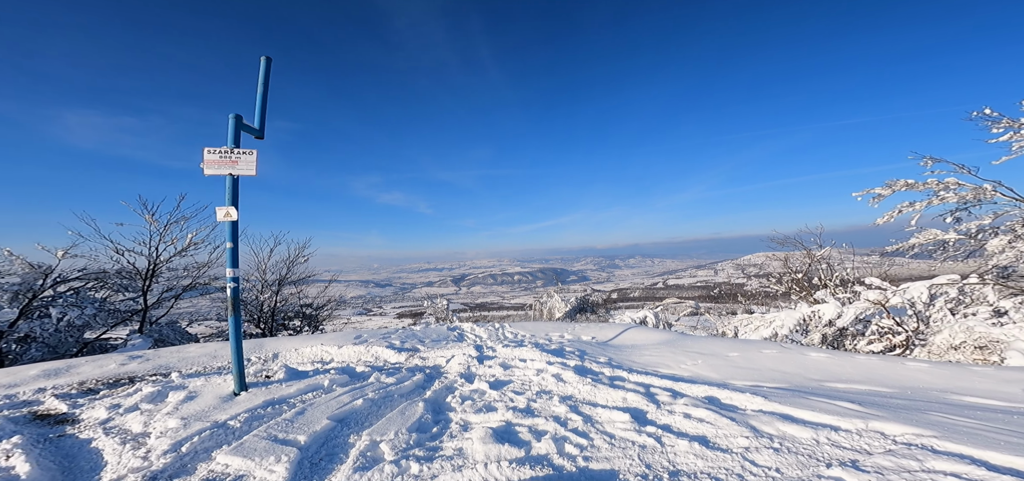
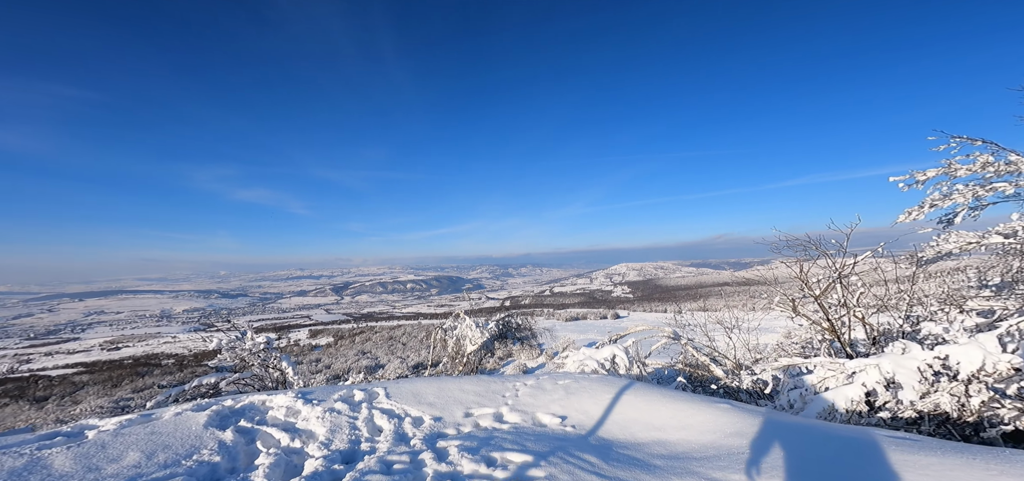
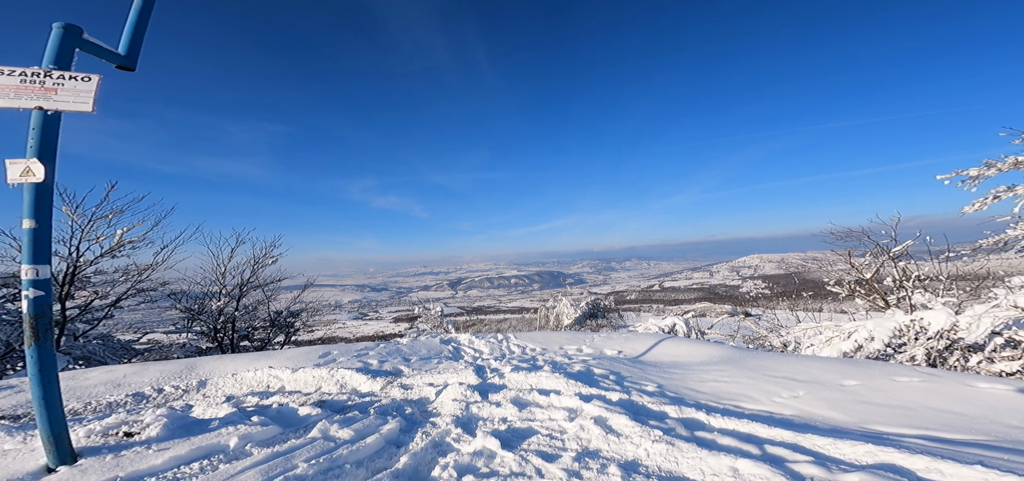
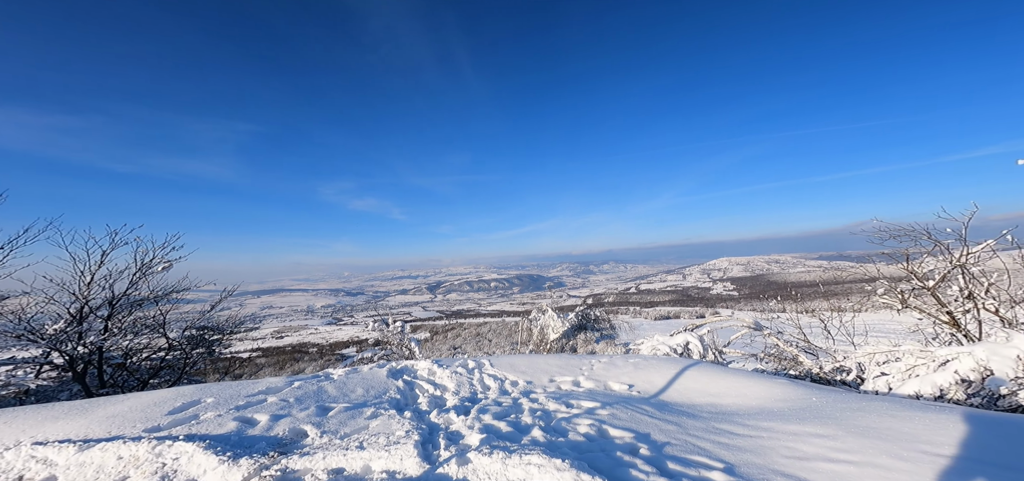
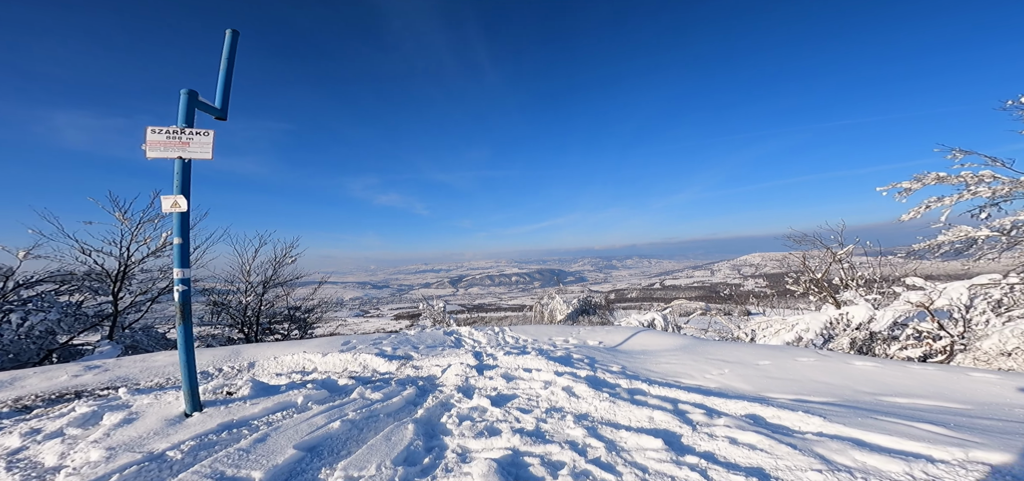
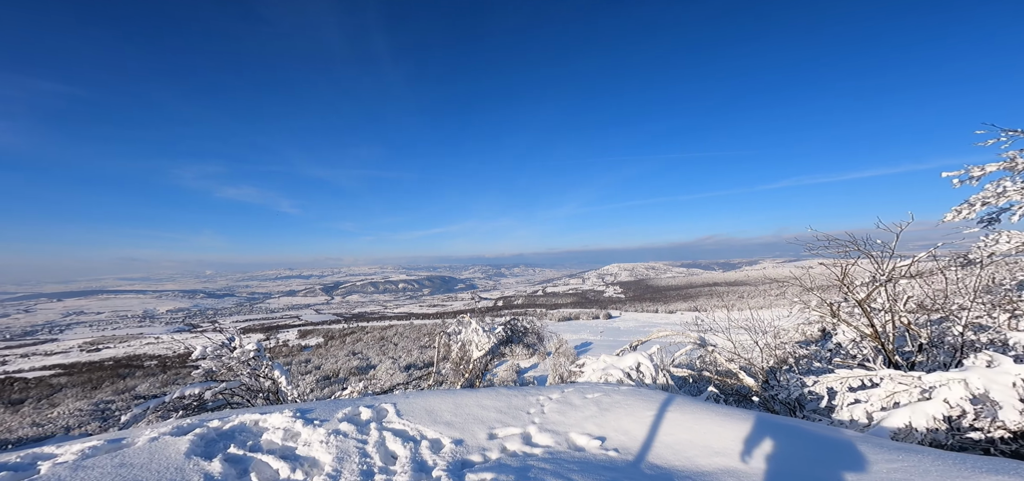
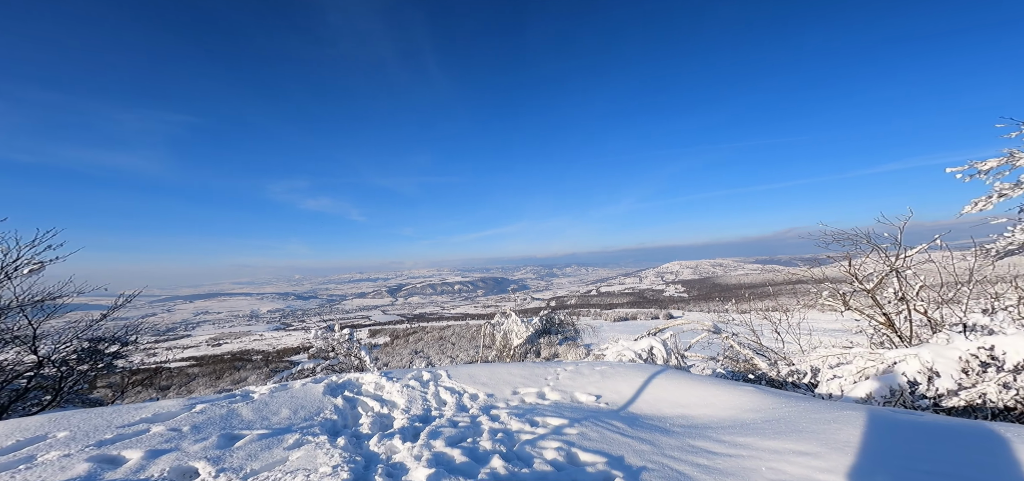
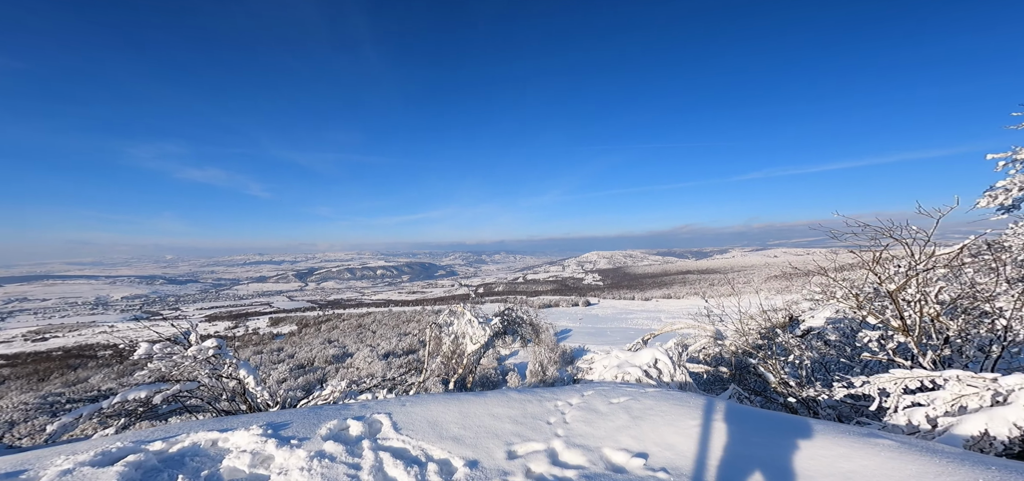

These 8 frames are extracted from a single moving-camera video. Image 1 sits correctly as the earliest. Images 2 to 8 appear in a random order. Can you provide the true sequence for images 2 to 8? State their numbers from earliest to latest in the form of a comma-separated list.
5, 3, 4, 7, 2, 6, 8
